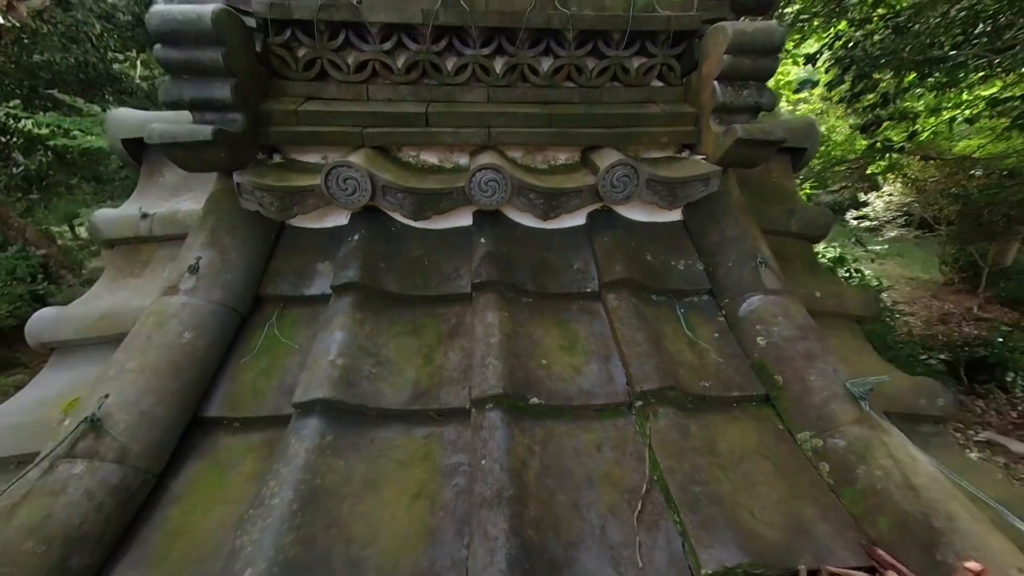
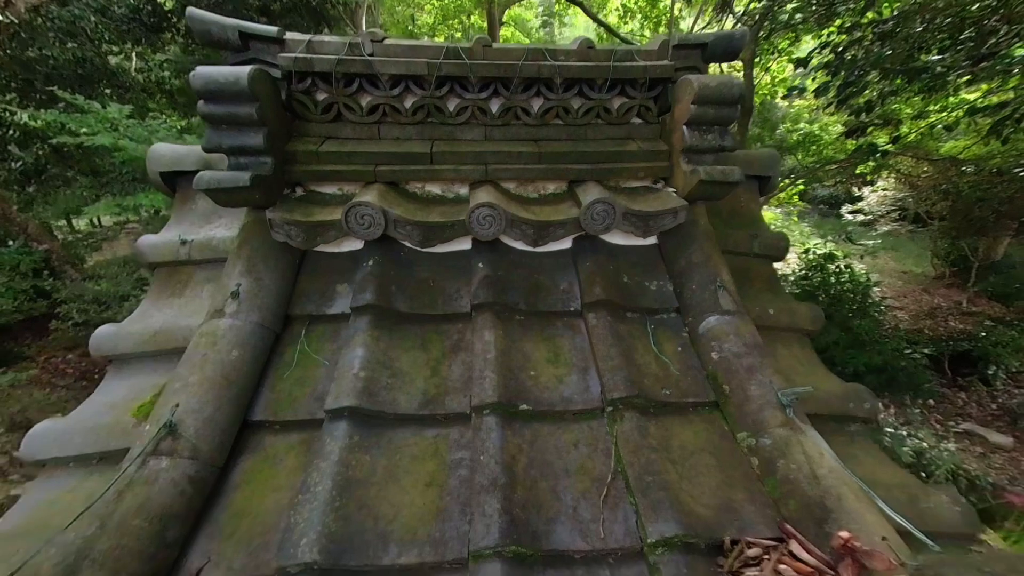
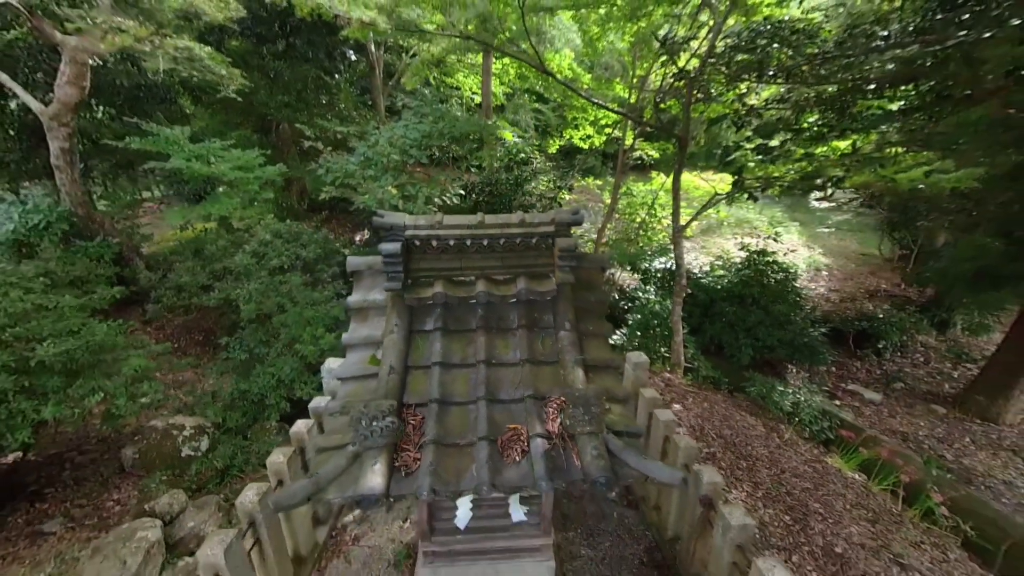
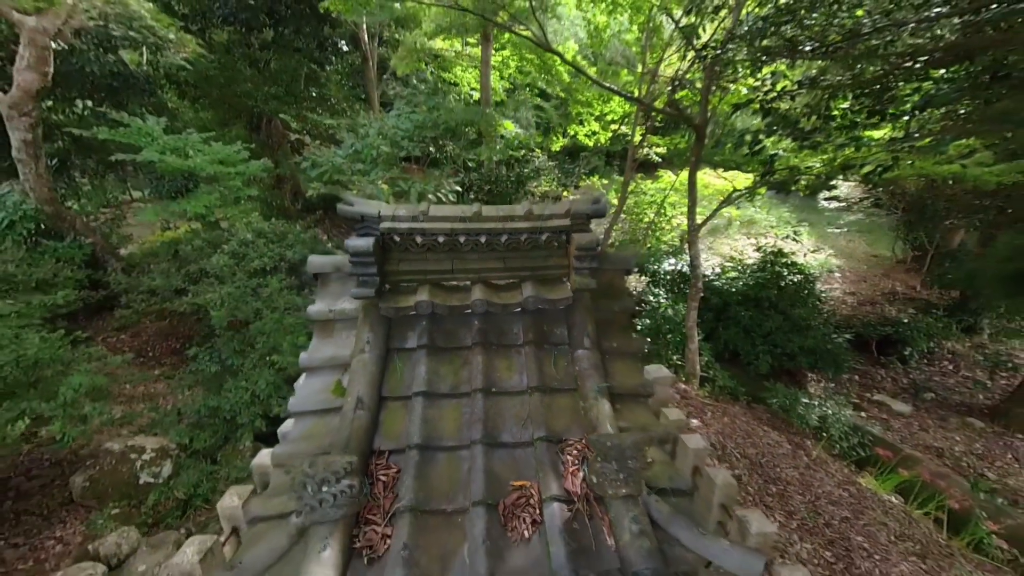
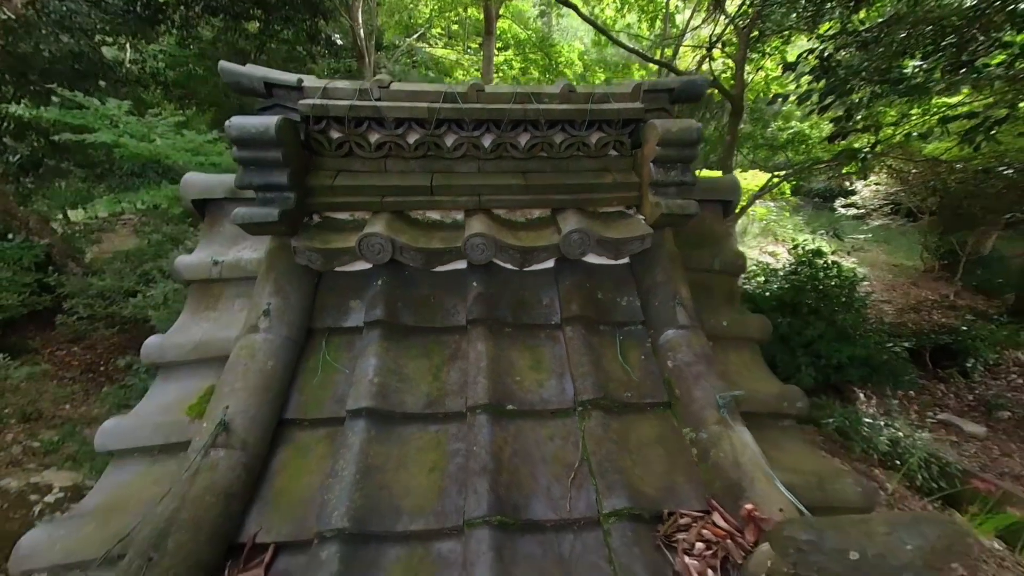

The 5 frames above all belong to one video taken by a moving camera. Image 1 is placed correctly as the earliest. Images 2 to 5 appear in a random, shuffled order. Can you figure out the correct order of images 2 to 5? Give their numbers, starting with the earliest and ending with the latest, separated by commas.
2, 5, 4, 3
